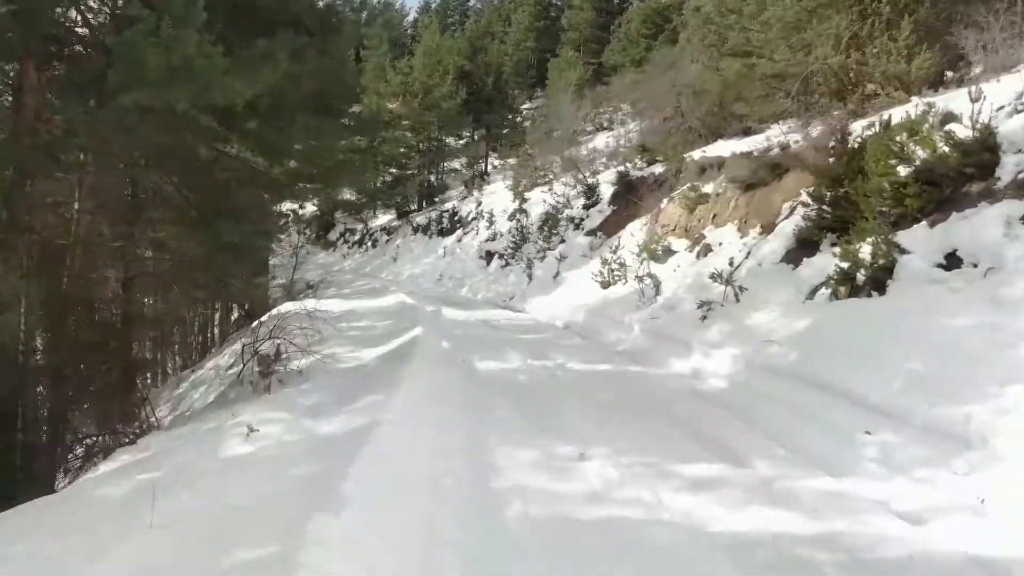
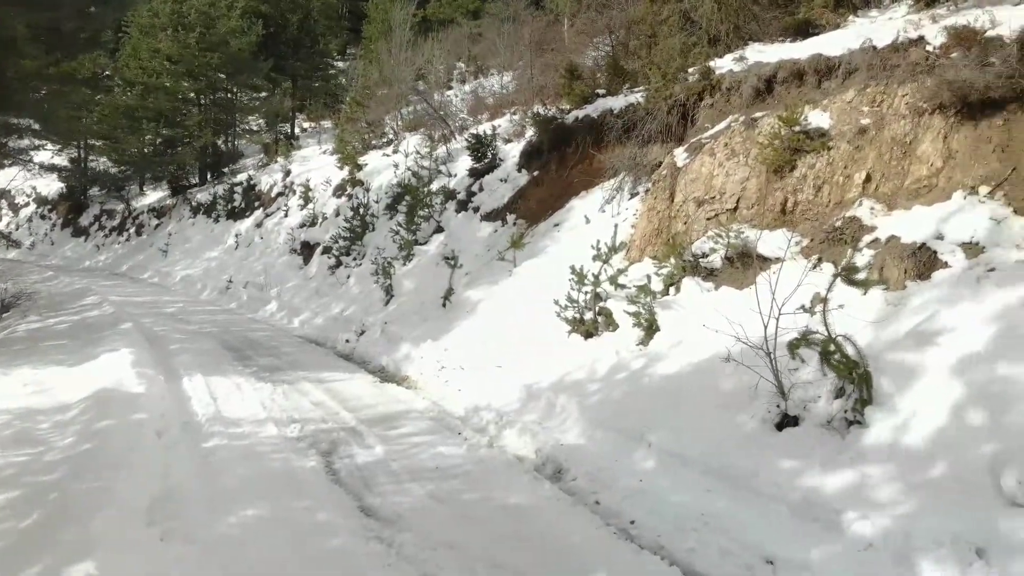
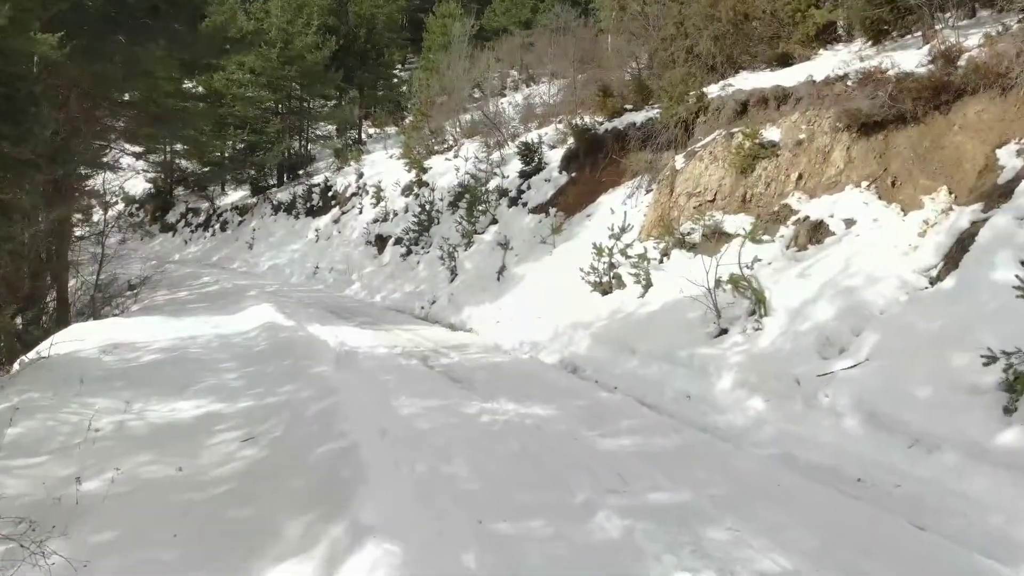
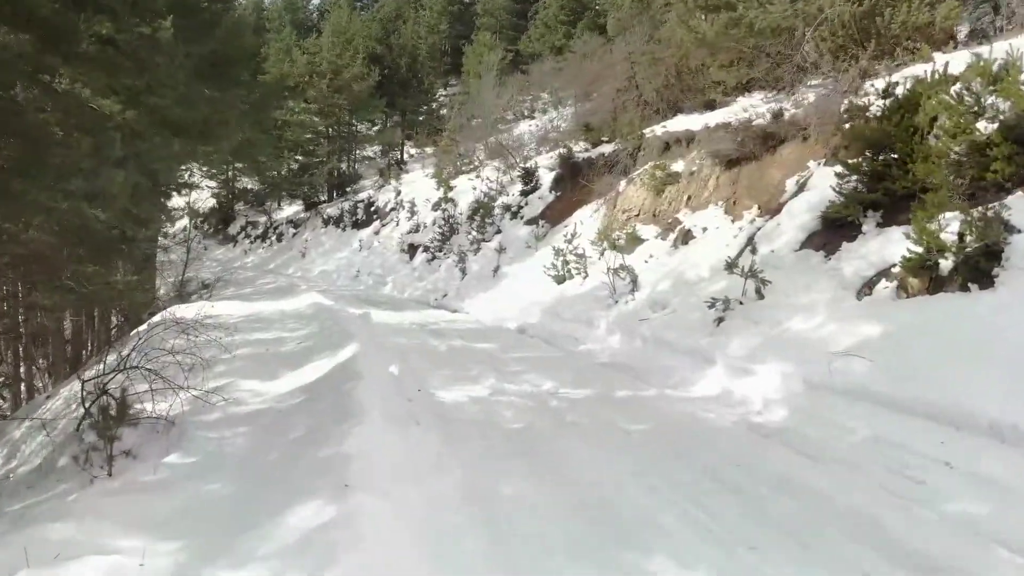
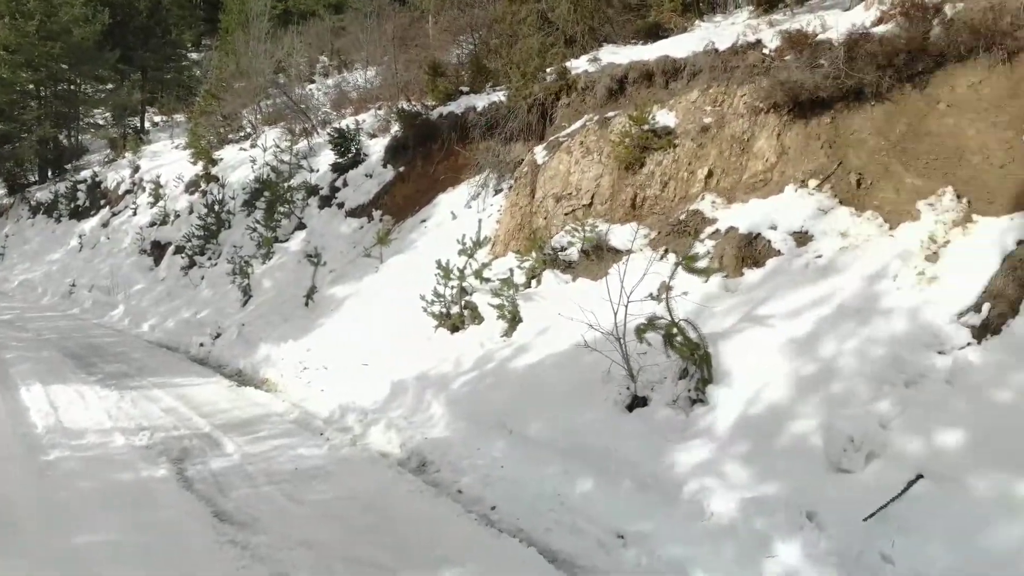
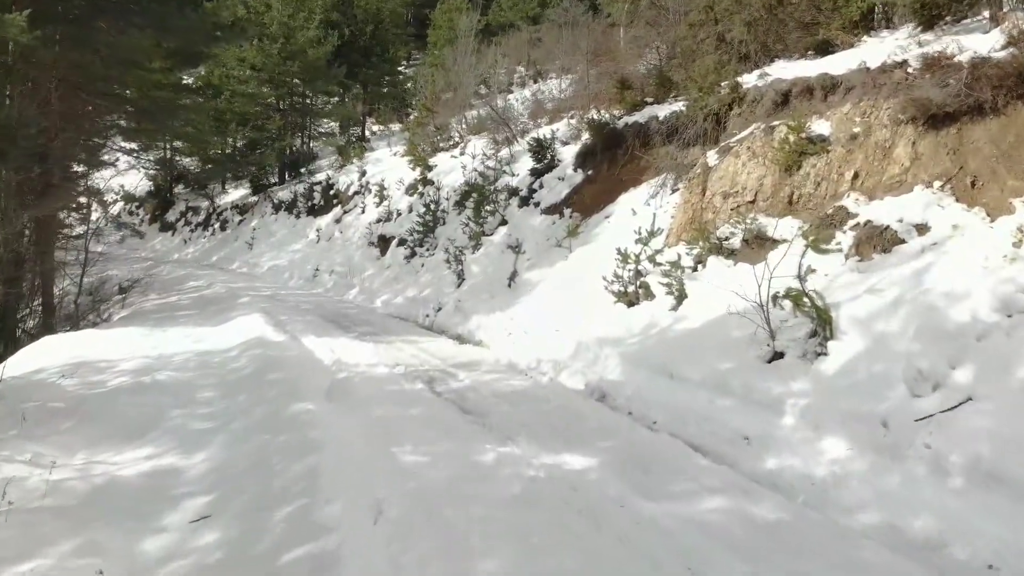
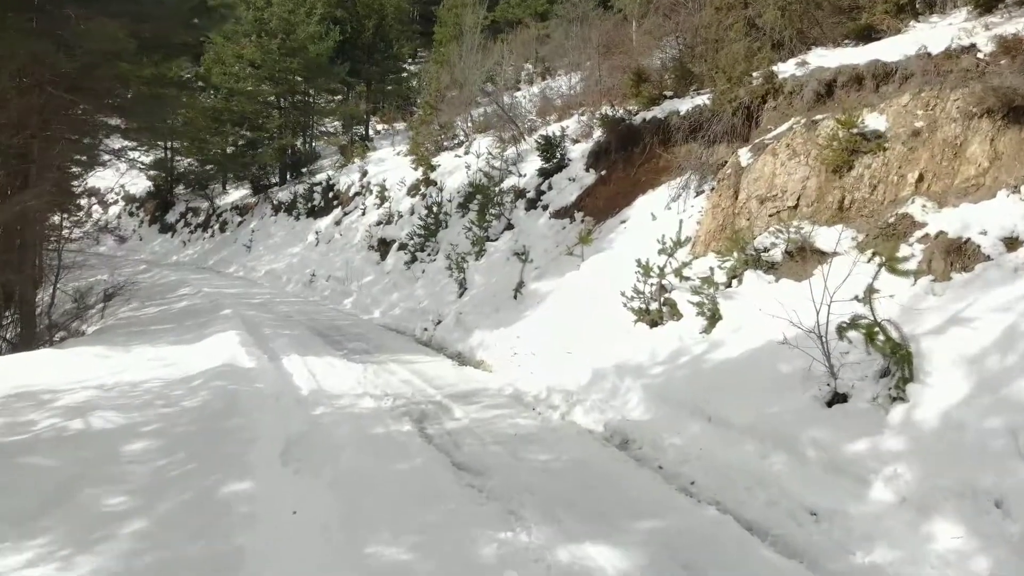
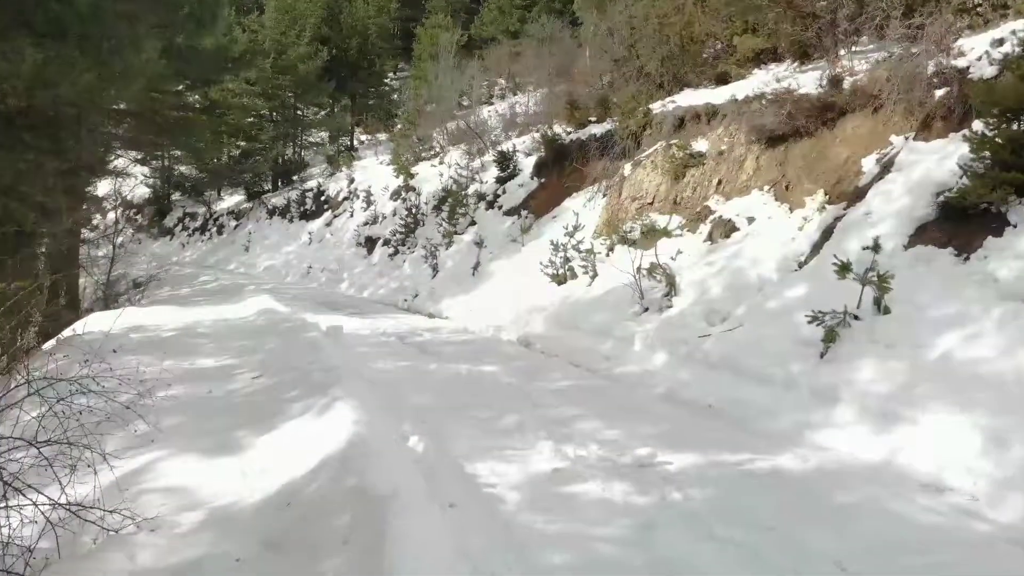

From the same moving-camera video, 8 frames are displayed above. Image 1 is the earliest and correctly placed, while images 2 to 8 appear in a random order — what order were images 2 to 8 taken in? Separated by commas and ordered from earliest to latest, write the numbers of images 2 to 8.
4, 8, 3, 6, 7, 2, 5
